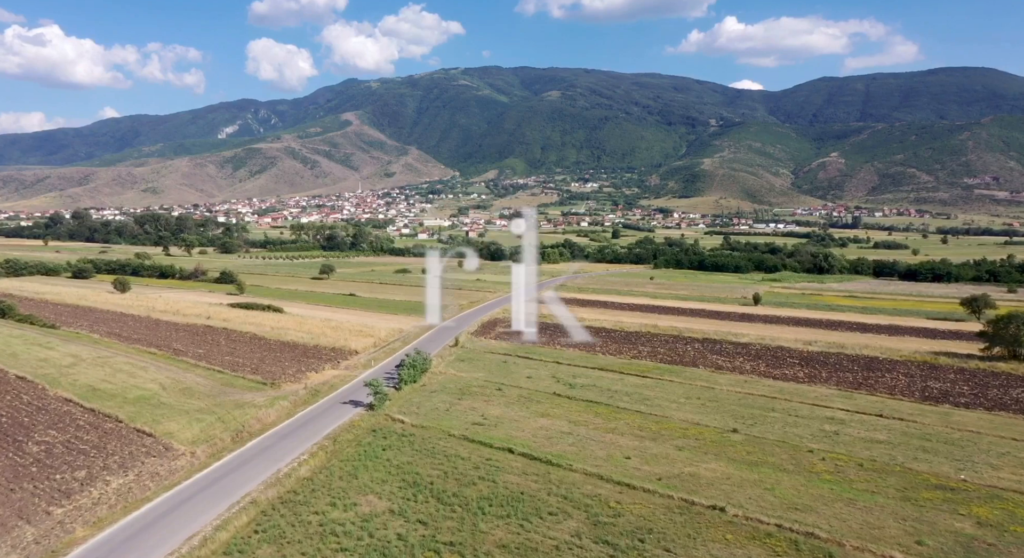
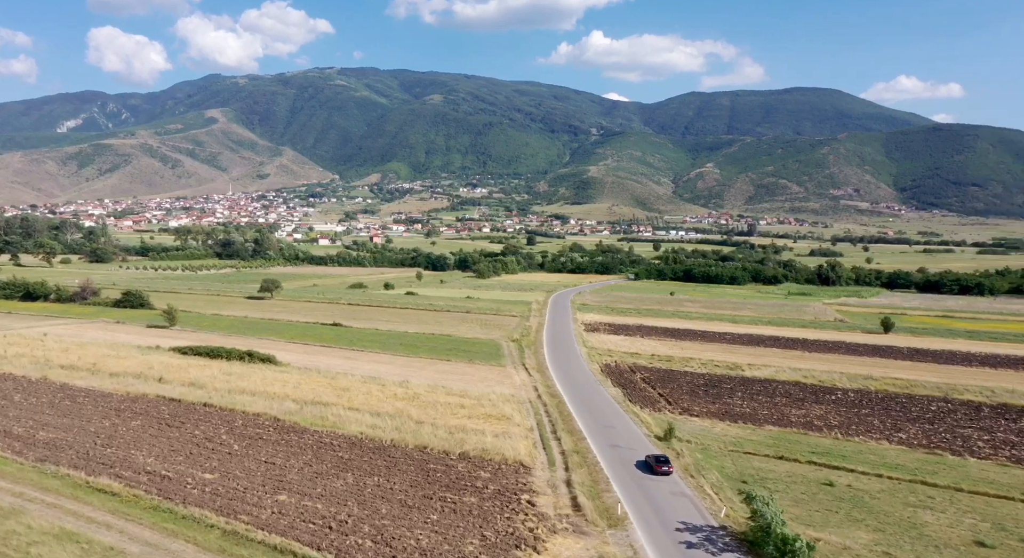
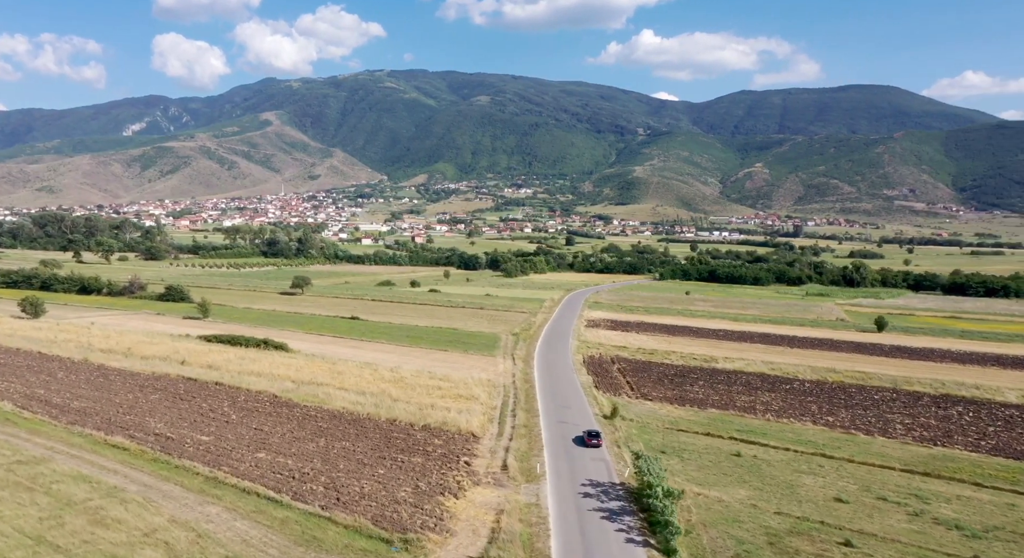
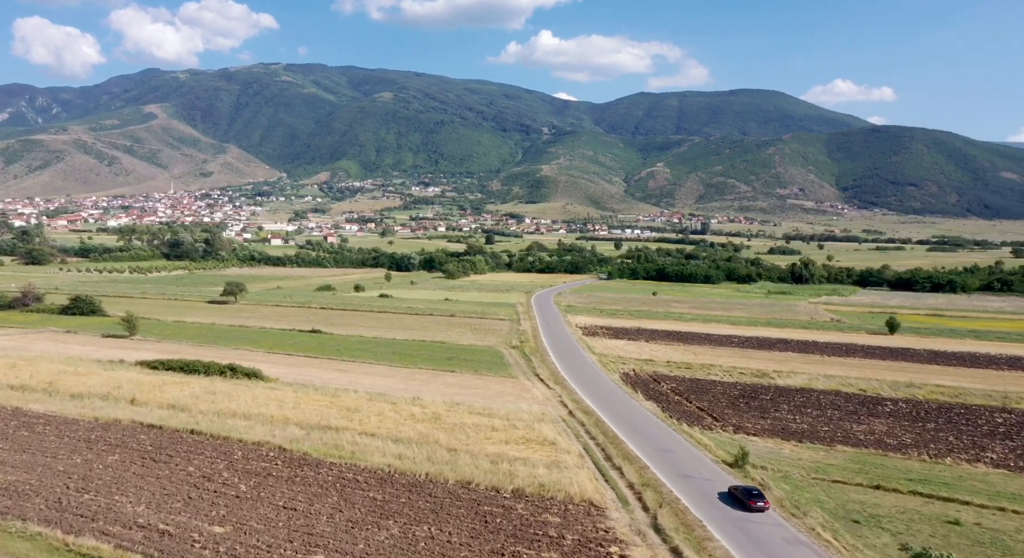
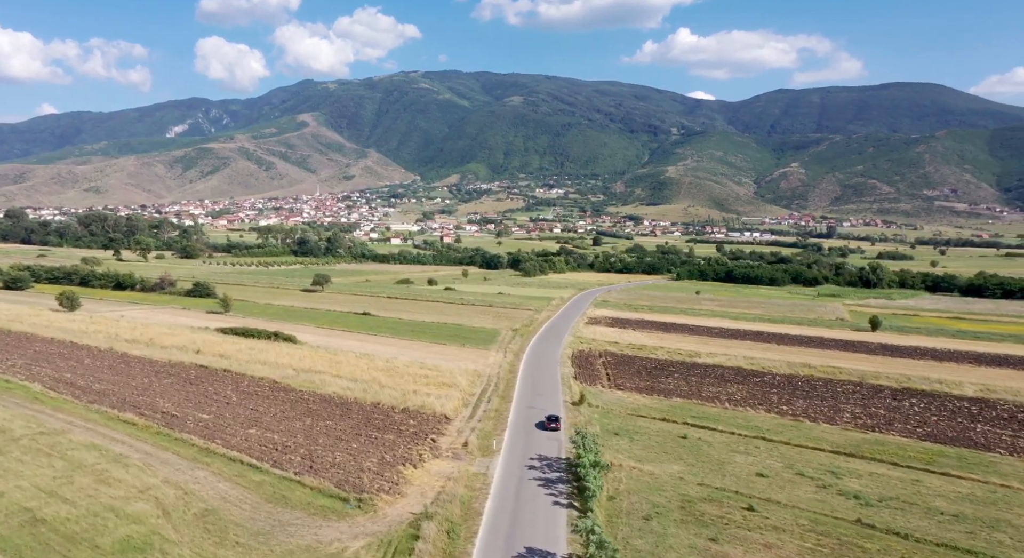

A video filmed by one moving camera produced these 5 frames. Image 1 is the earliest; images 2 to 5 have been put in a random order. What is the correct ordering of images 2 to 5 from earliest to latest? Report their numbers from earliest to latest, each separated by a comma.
5, 3, 2, 4
